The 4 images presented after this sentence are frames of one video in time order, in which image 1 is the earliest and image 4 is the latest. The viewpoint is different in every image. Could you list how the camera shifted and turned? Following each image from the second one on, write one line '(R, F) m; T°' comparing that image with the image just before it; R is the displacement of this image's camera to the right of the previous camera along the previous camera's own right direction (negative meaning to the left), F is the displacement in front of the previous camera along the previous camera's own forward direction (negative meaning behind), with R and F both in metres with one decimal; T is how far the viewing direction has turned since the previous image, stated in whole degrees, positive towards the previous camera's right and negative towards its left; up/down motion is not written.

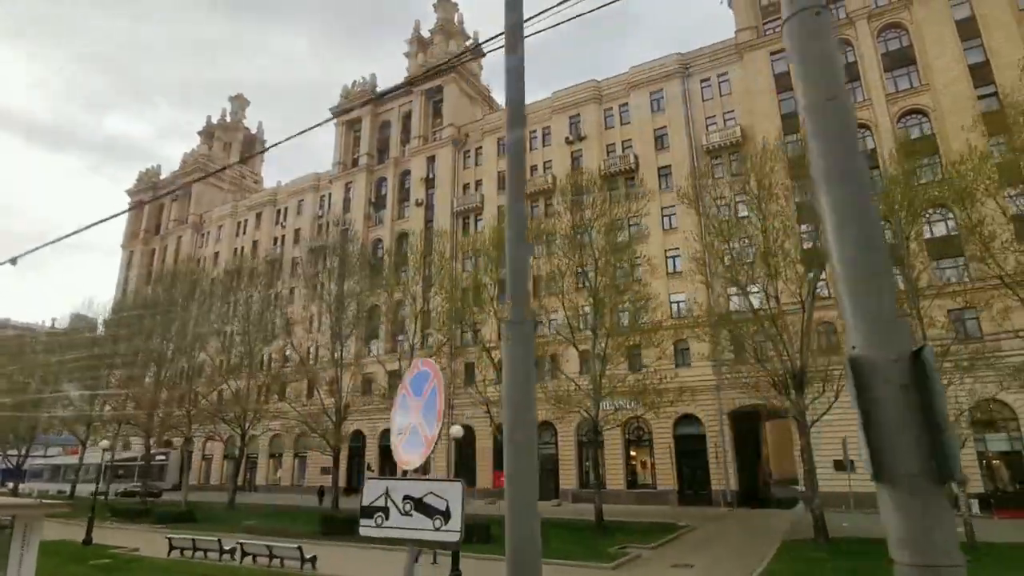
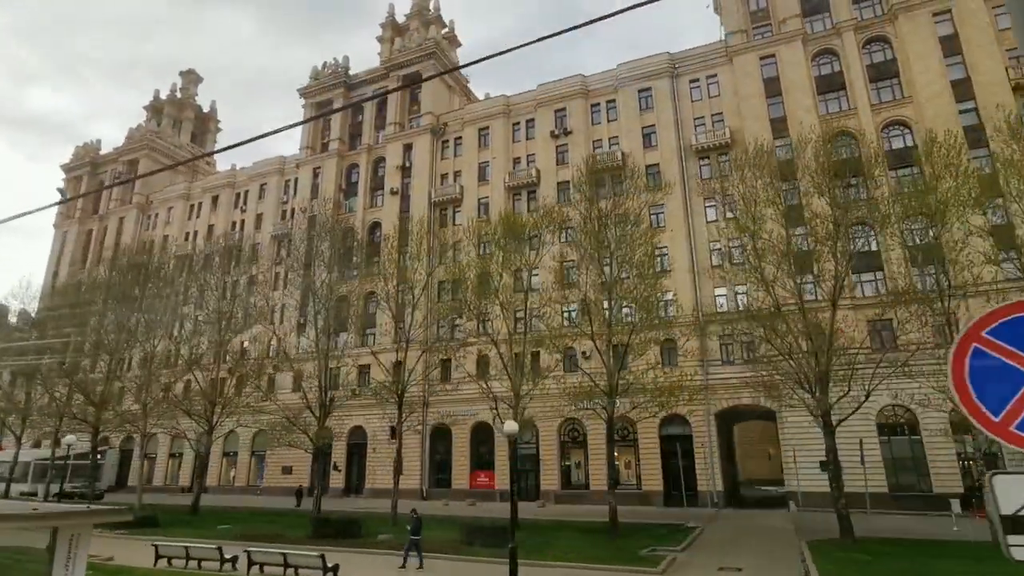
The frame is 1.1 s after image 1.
(-2.2, +1.1) m; +5°
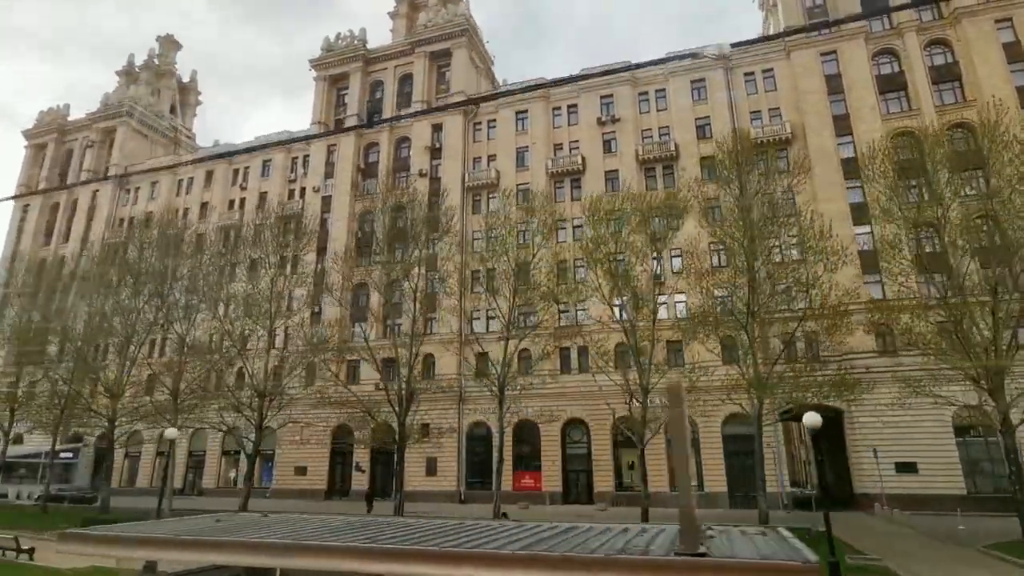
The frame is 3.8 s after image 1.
(-5.7, +2.1) m; +5°
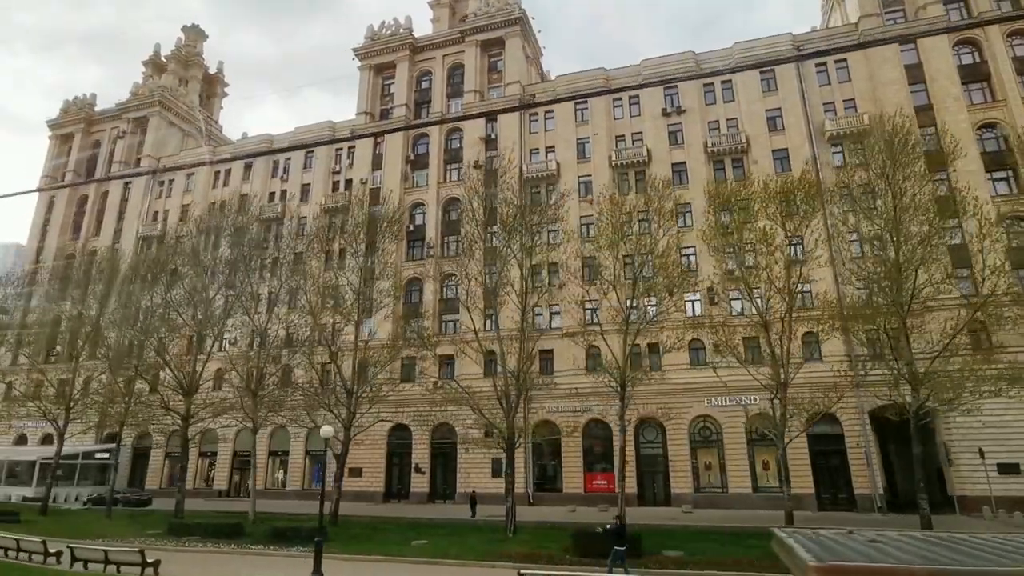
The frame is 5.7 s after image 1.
(-4.0, +1.2) m; +1°
